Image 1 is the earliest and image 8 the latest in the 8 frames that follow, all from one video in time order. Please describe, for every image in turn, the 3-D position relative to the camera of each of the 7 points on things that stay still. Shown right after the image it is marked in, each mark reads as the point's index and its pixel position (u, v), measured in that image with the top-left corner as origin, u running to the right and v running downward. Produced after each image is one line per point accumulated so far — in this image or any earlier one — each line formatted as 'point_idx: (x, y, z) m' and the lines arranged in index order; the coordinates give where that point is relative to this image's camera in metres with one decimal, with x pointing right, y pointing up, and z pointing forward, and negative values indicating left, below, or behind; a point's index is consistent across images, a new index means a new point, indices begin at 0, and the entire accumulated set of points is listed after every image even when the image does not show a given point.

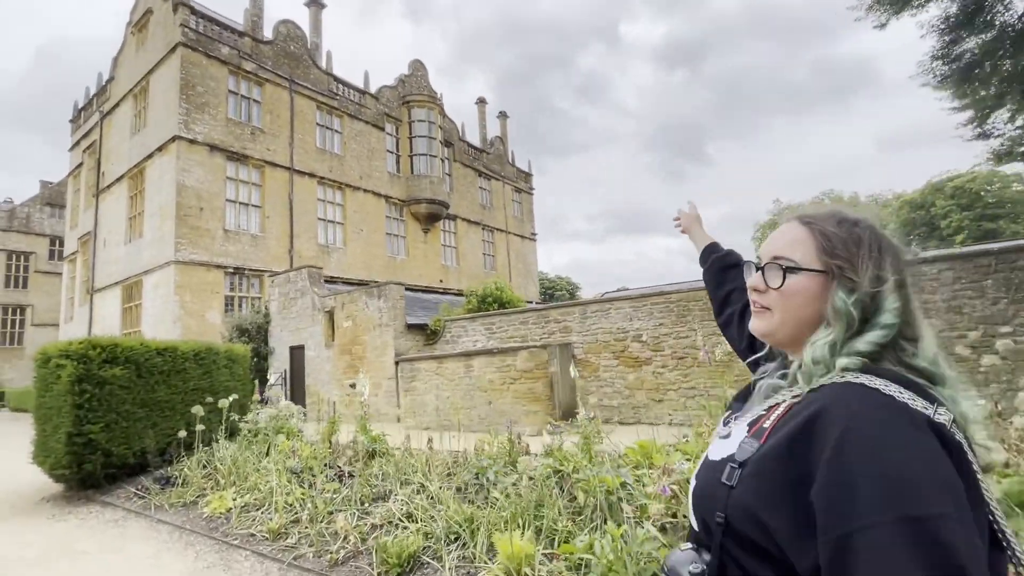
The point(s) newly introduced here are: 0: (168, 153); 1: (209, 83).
0: (-10.9, +4.3, +15.1) m
1: (-10.1, +6.8, +15.8) m
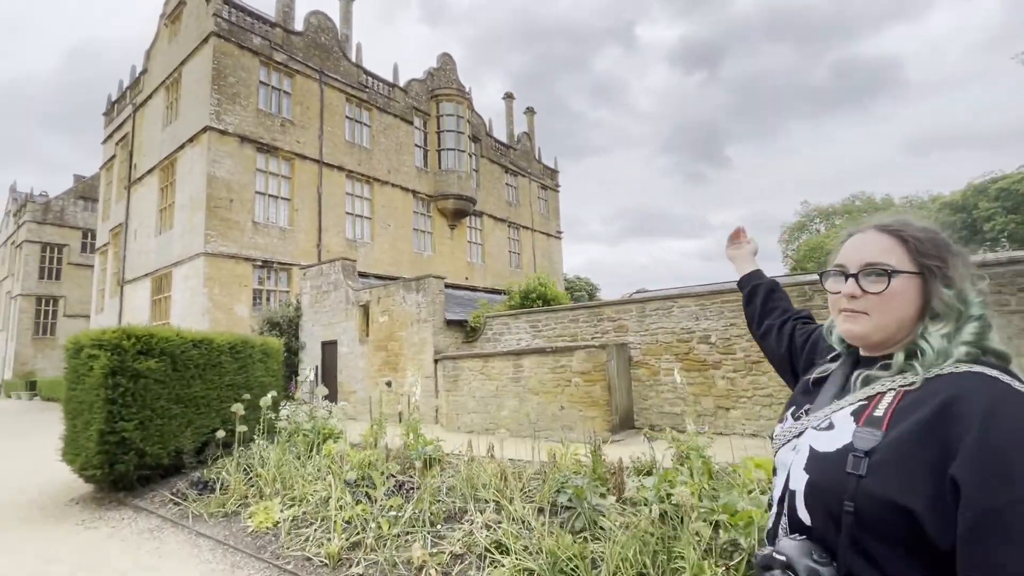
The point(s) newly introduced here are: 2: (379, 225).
0: (-9.8, +4.5, +14.9) m
1: (-8.9, +7.1, +15.6) m
2: (-5.4, +2.5, +19.0) m
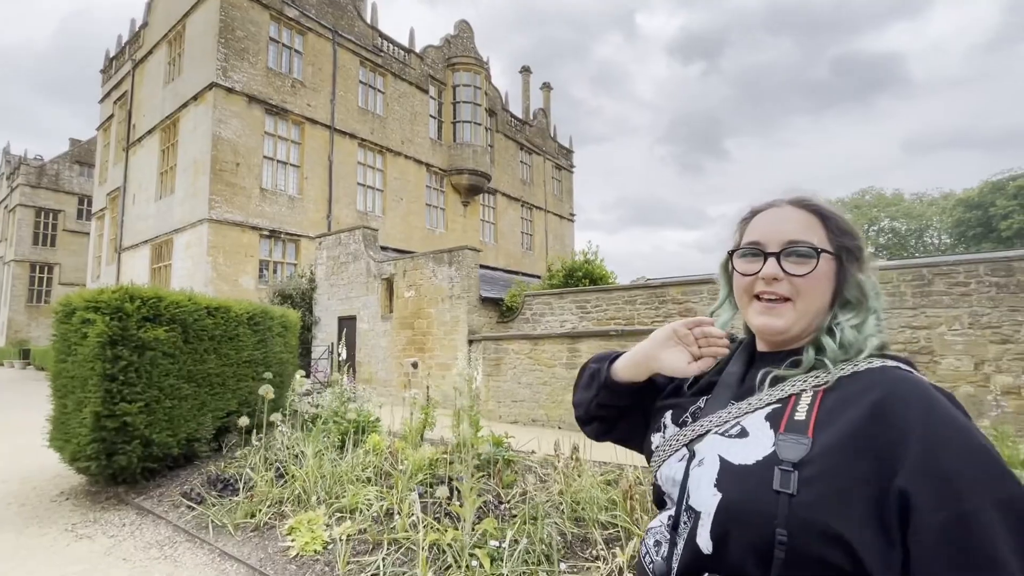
0: (-9.0, +5.4, +13.9) m
1: (-8.0, +8.0, +14.5) m
2: (-4.6, +3.4, +18.0) m
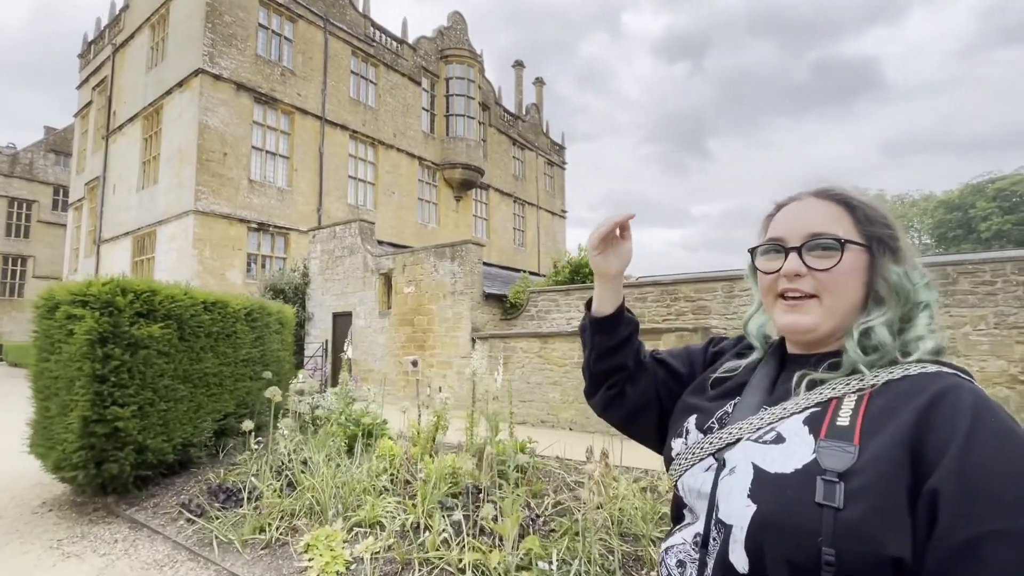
0: (-9.1, +5.6, +13.4) m
1: (-8.1, +8.1, +14.0) m
2: (-4.8, +3.6, +17.6) m
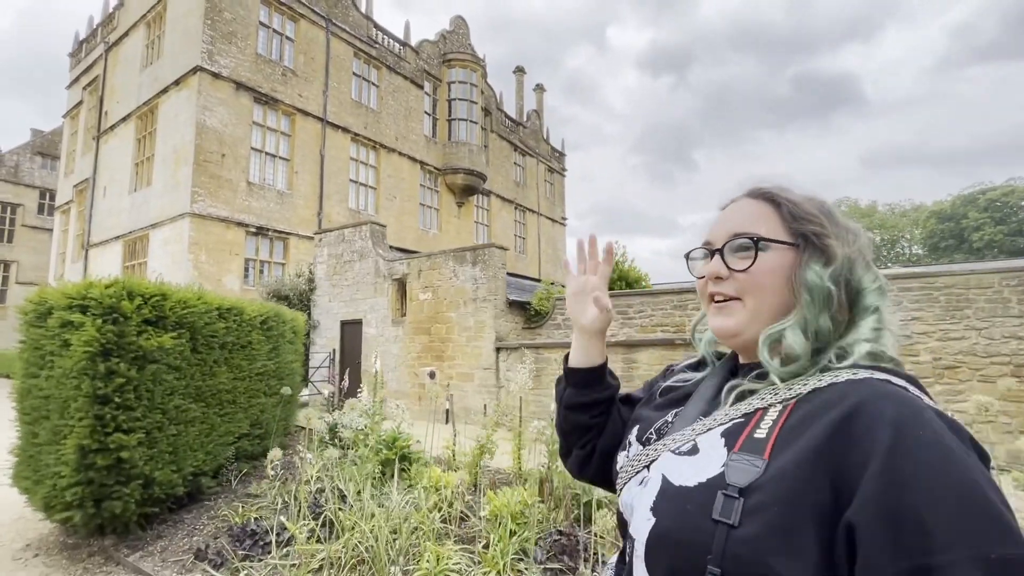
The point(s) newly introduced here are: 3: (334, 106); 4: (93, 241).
0: (-8.8, +5.4, +12.8) m
1: (-7.8, +8.0, +13.6) m
2: (-4.6, +3.3, +17.2) m
3: (-5.9, +6.1, +15.8) m
4: (-13.9, +1.6, +15.7) m
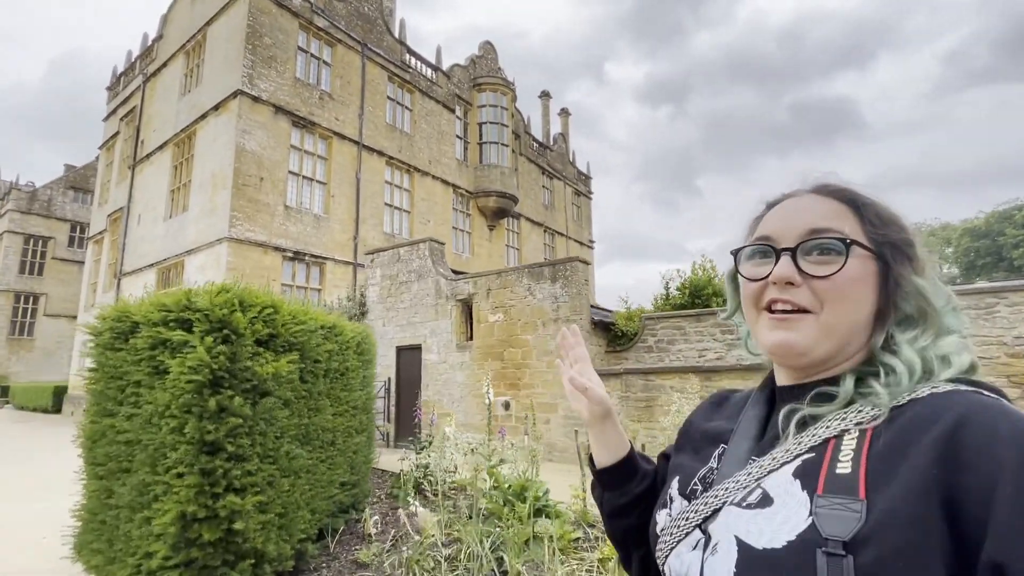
0: (-7.6, +4.7, +12.7) m
1: (-6.7, +7.2, +13.5) m
2: (-3.3, +2.4, +16.8) m
3: (-4.7, +5.3, +15.6) m
4: (-12.6, +0.6, +15.5) m
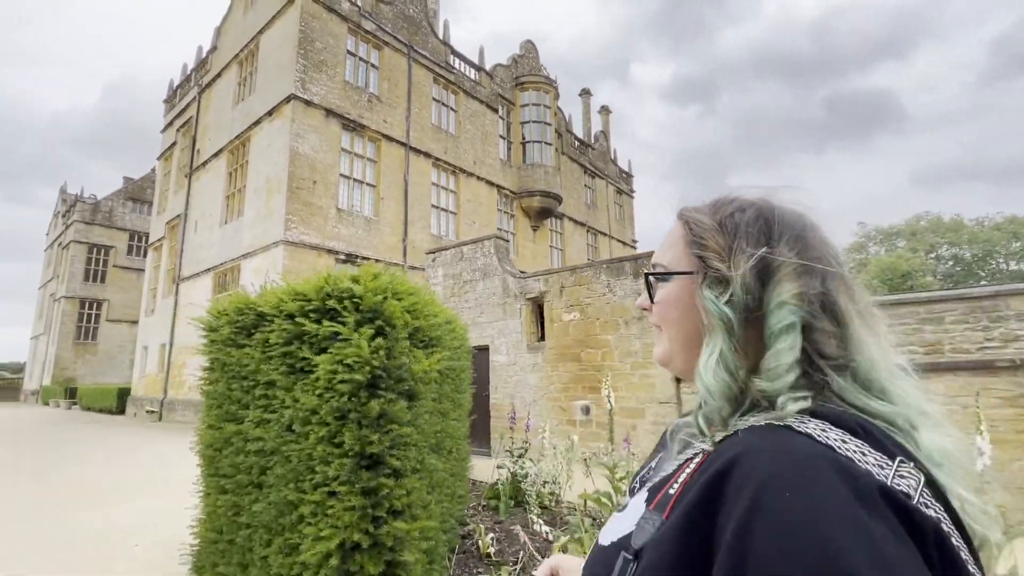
0: (-6.3, +4.6, +12.8) m
1: (-5.3, +7.1, +13.6) m
2: (-1.7, +2.4, +16.6) m
3: (-3.1, +5.2, +15.6) m
4: (-11.0, +0.4, +15.9) m
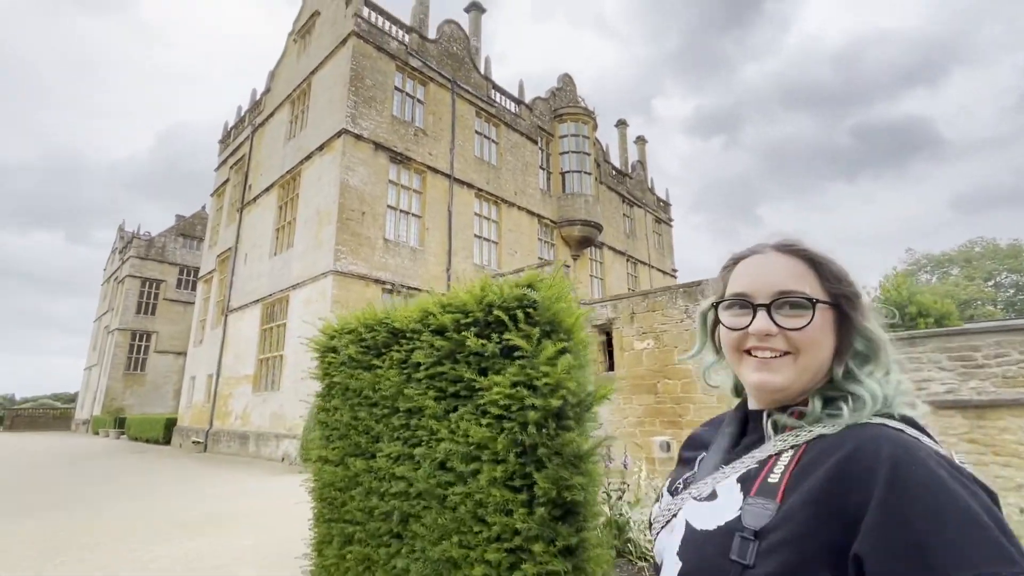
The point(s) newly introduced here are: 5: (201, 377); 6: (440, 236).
0: (-5.0, +3.8, +13.2) m
1: (-4.0, +6.2, +14.0) m
2: (-0.2, +1.3, +16.5) m
3: (-1.7, +4.2, +15.8) m
4: (-9.5, -0.6, +16.2) m
5: (-11.5, -3.3, +17.5) m
6: (-2.3, +1.6, +14.6) m
